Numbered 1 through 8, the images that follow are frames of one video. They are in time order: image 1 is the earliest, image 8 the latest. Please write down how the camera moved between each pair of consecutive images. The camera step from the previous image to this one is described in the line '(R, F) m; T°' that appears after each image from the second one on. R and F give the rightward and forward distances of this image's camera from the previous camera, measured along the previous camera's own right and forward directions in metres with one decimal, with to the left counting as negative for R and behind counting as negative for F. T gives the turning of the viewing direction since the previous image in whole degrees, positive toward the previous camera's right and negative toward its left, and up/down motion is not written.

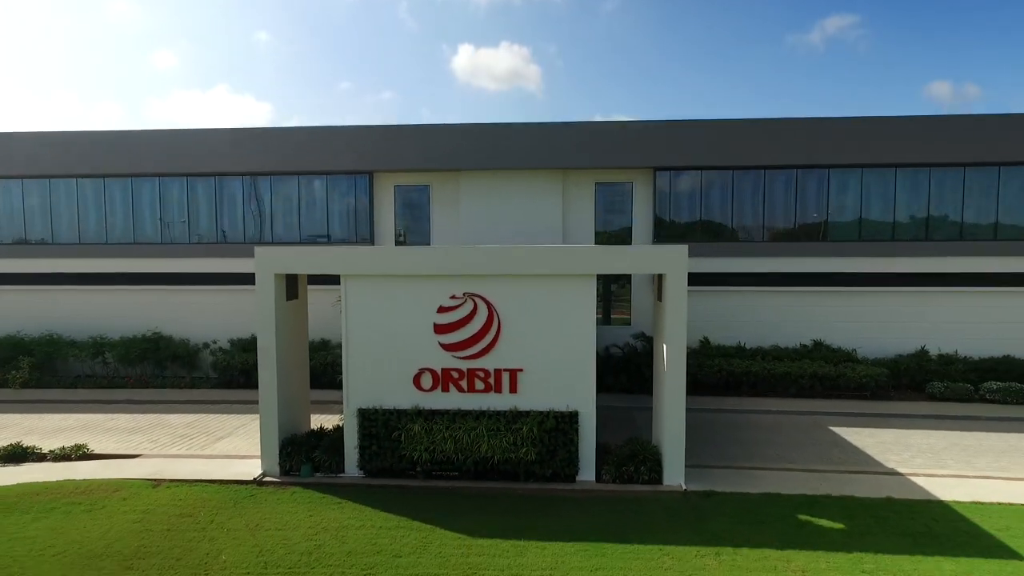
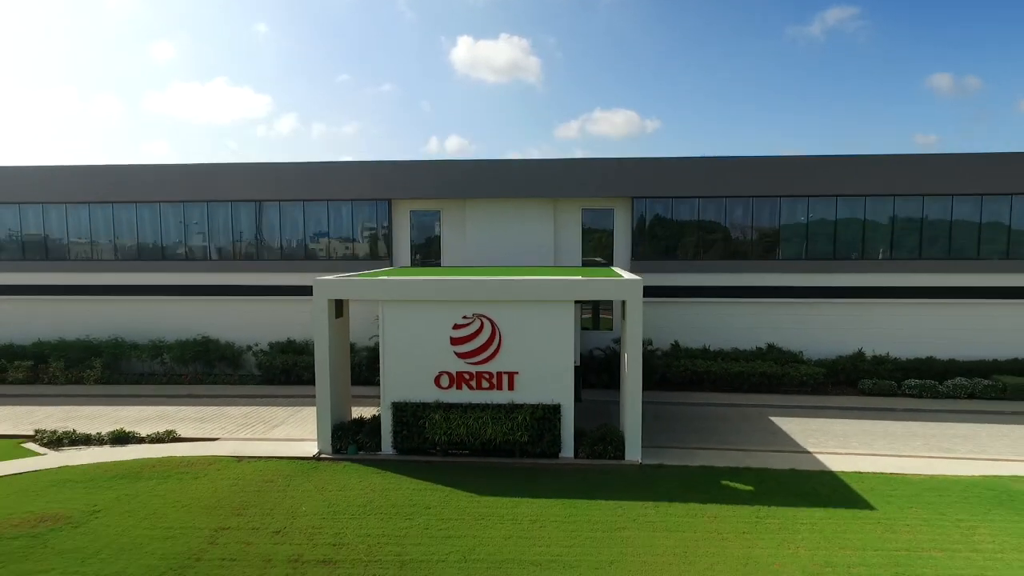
(0.0, -1.9) m; 0°
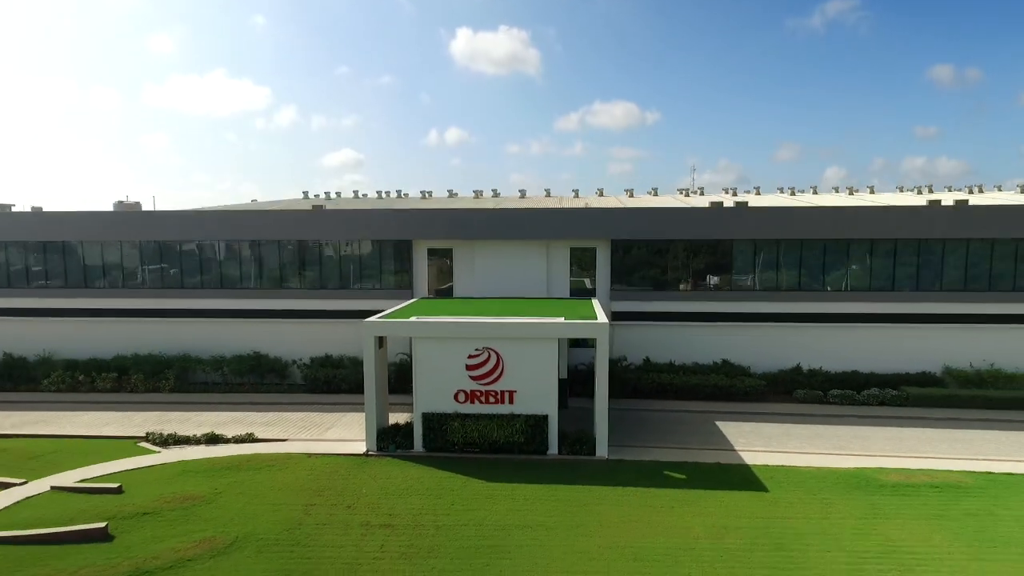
(0.0, -2.7) m; 0°
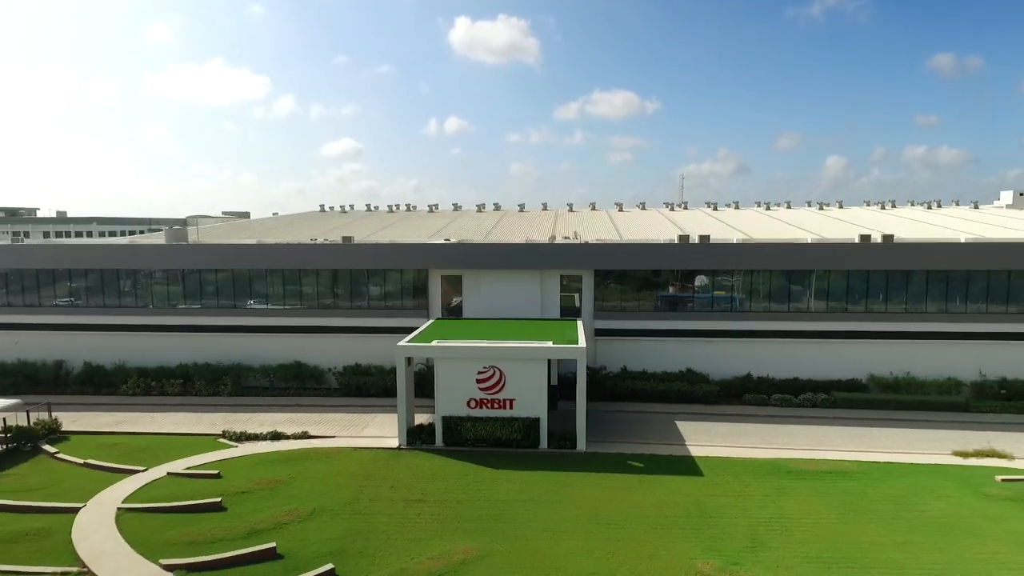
(0.0, -3.1) m; 0°
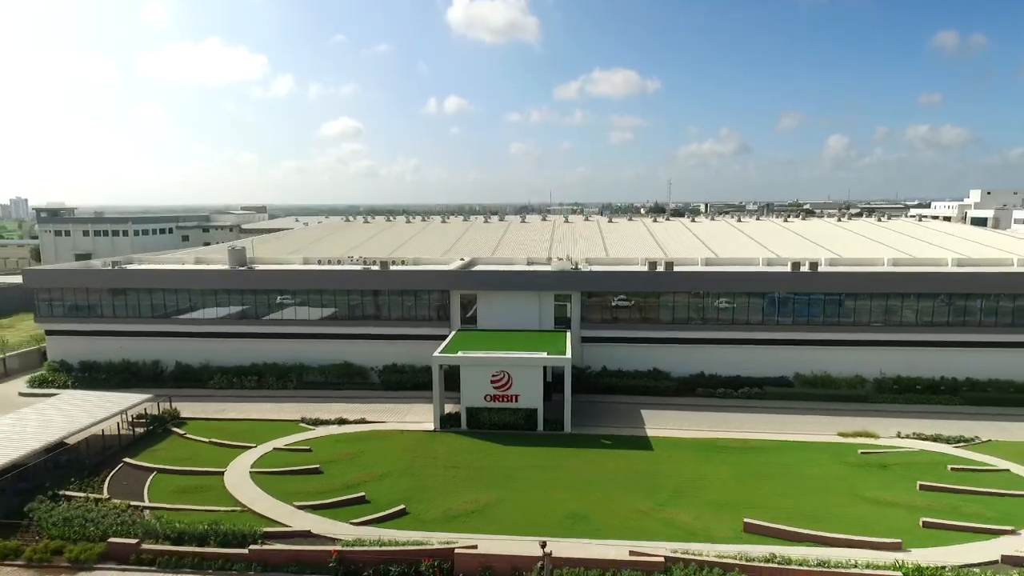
(-0.2, -5.0) m; 0°
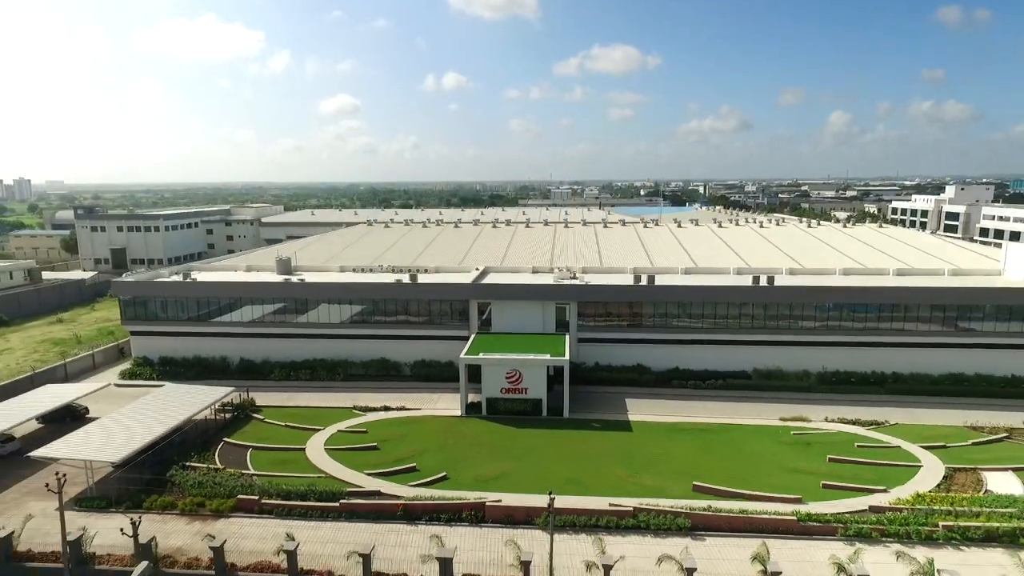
(-0.4, -4.9) m; 0°
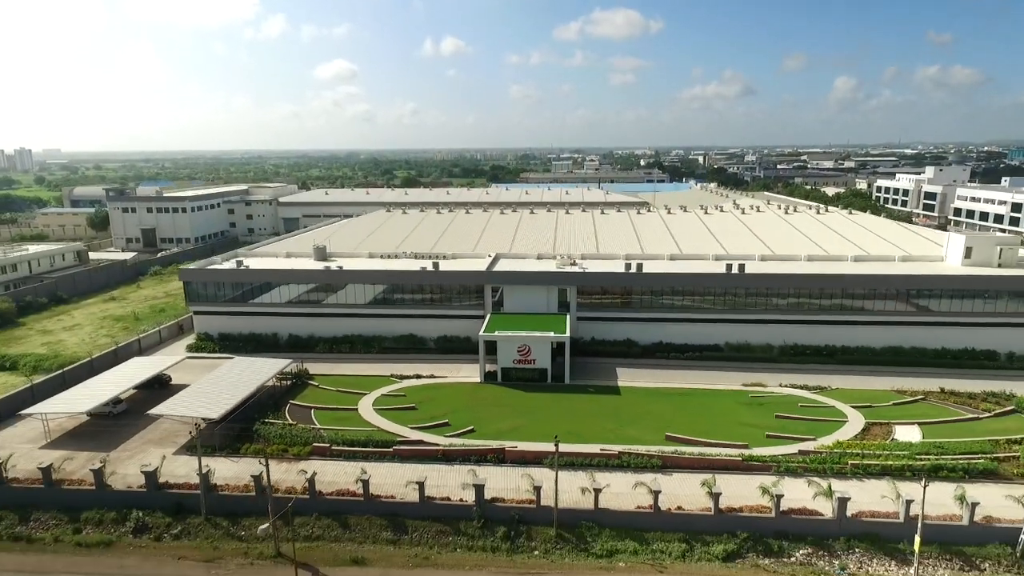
(-0.5, -5.0) m; 0°
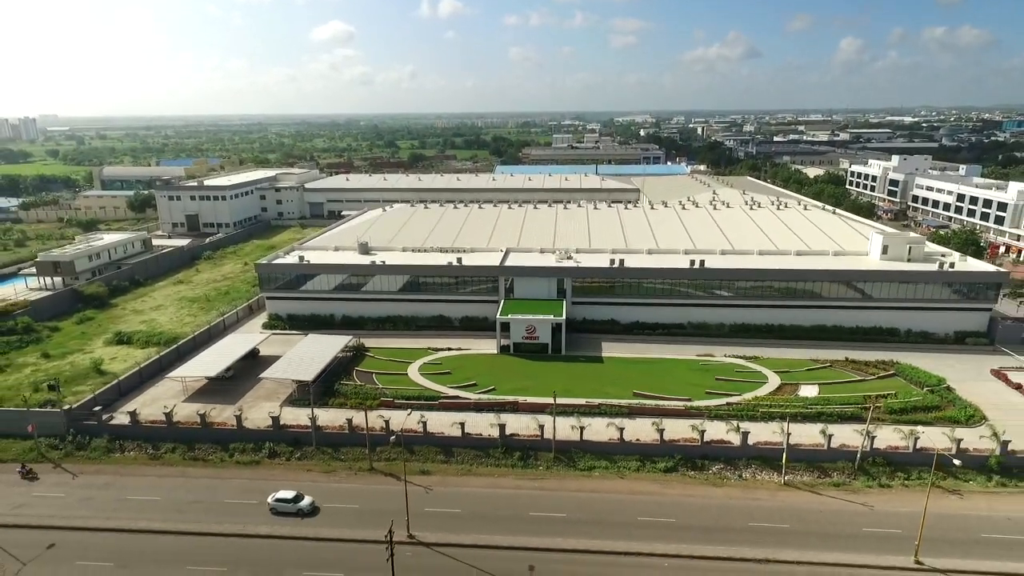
(-0.6, -8.9) m; 0°
